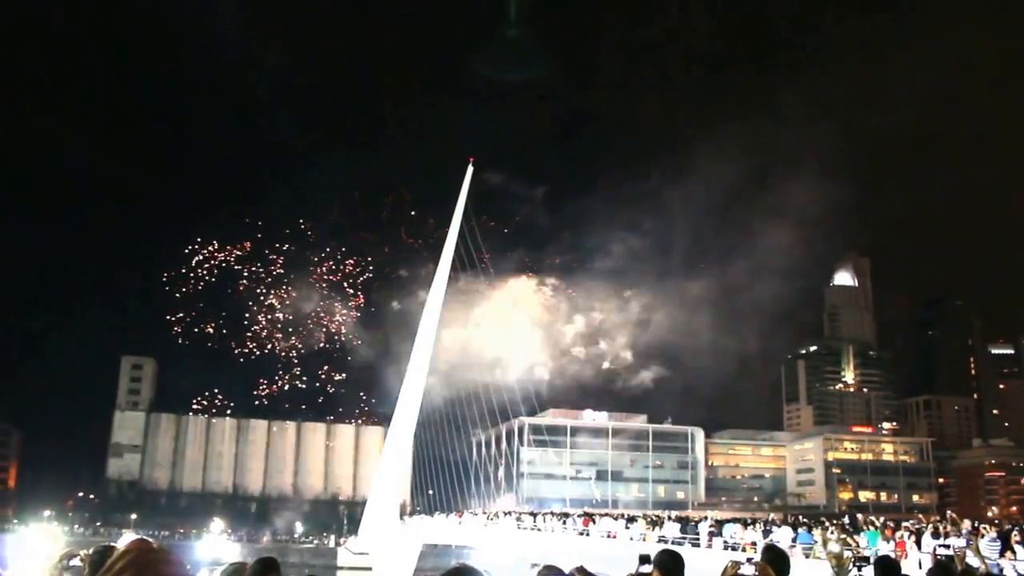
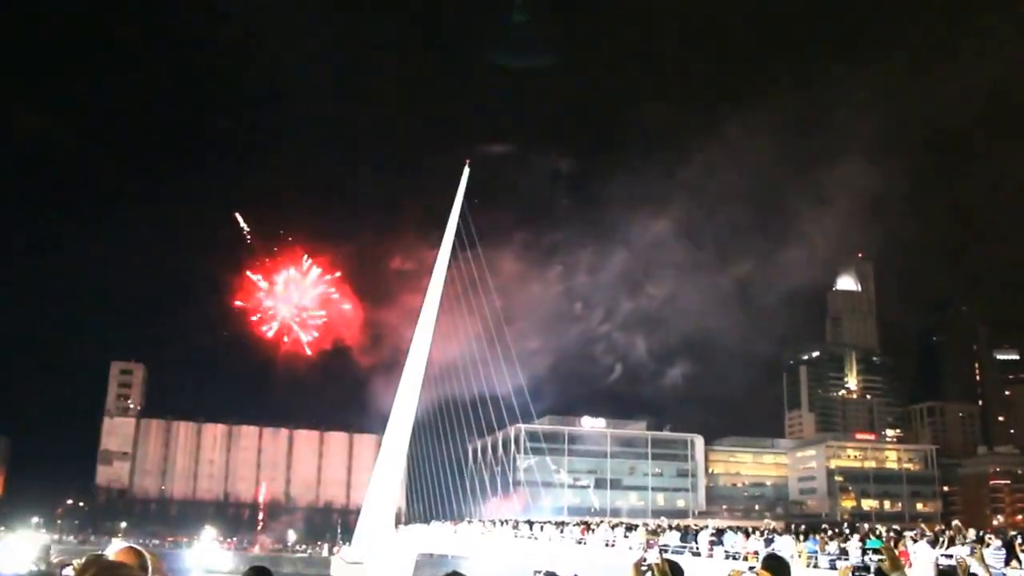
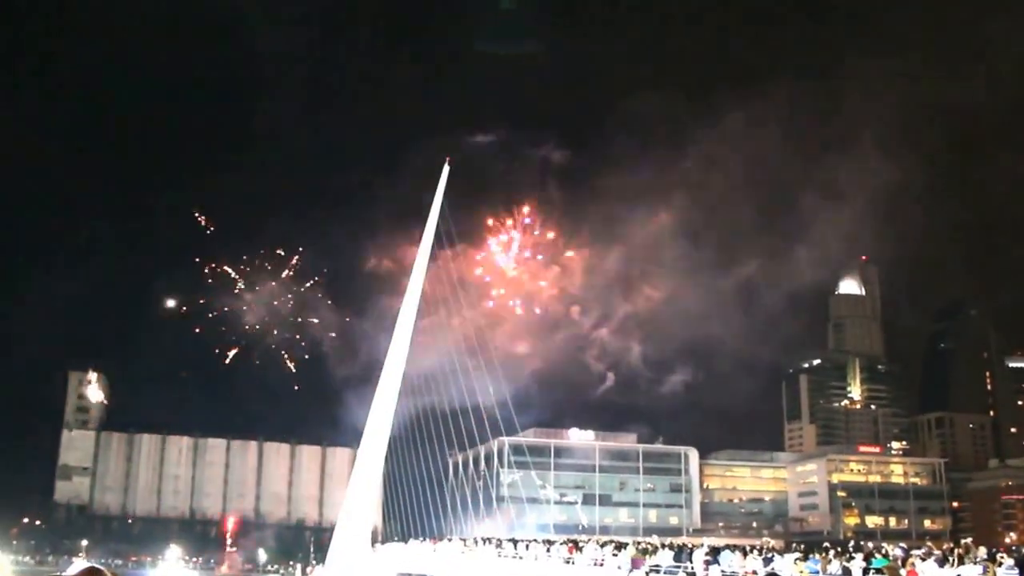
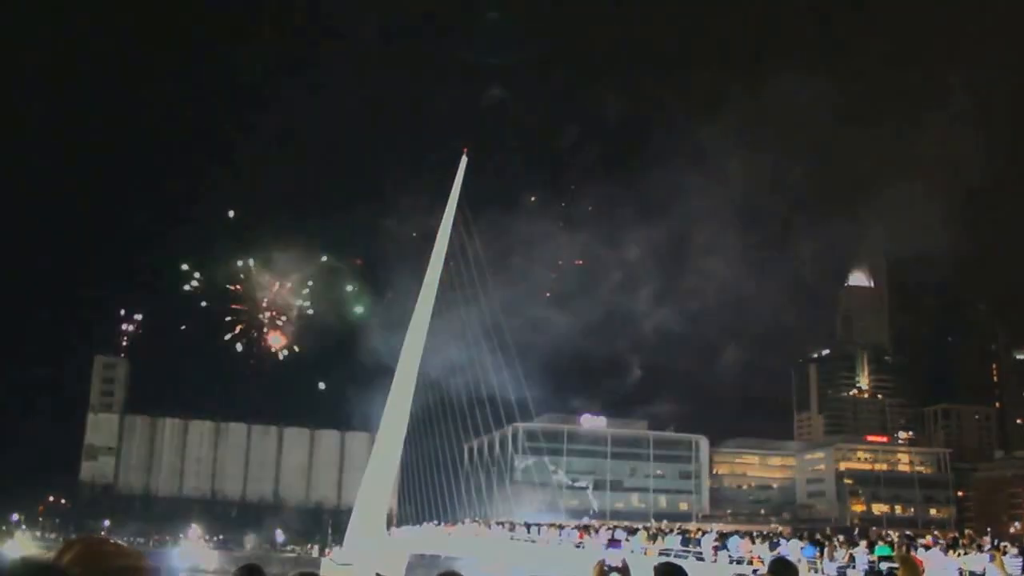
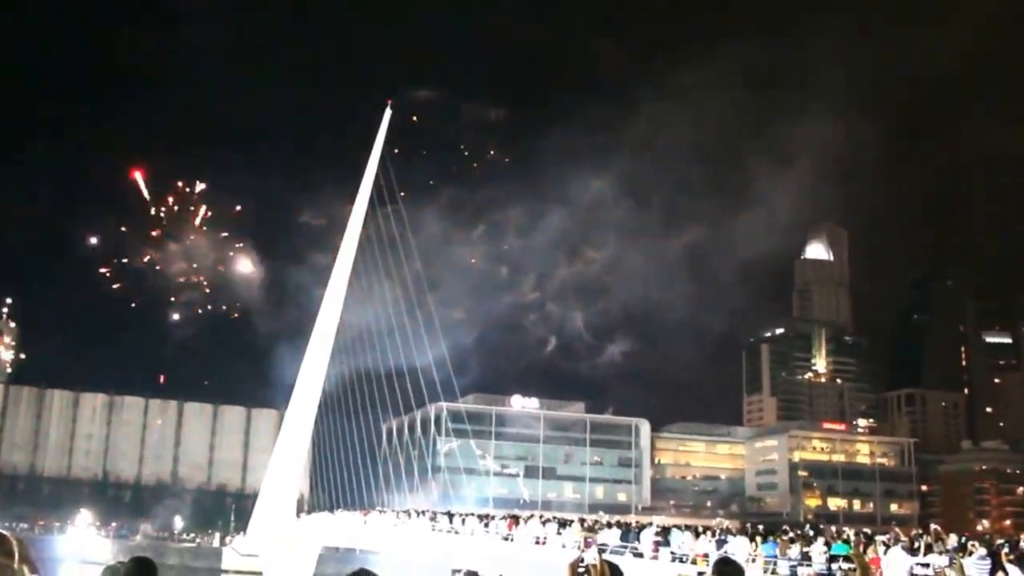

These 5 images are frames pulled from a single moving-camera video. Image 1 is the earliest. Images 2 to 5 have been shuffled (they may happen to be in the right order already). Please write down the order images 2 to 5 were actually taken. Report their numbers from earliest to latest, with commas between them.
5, 2, 3, 4
